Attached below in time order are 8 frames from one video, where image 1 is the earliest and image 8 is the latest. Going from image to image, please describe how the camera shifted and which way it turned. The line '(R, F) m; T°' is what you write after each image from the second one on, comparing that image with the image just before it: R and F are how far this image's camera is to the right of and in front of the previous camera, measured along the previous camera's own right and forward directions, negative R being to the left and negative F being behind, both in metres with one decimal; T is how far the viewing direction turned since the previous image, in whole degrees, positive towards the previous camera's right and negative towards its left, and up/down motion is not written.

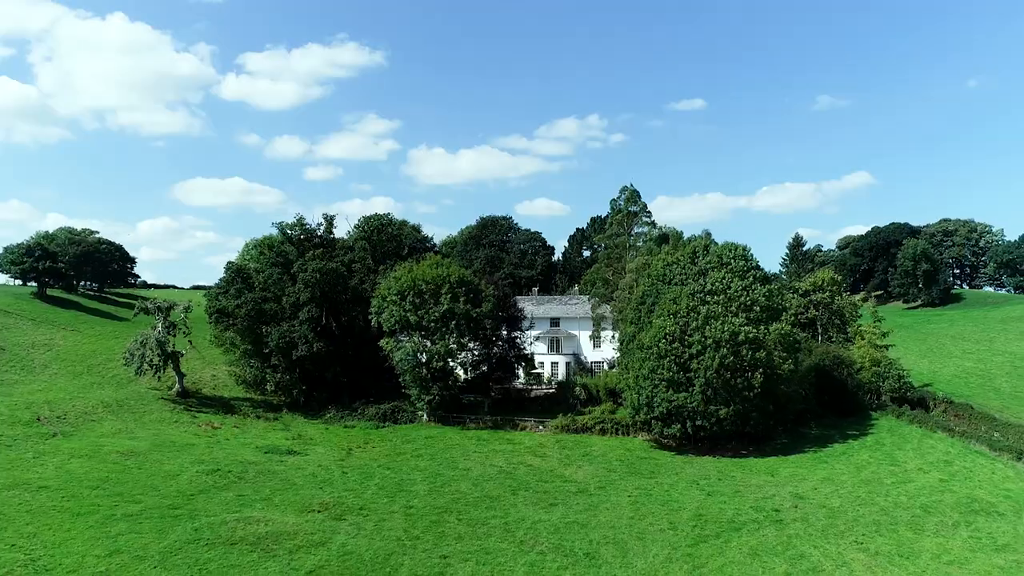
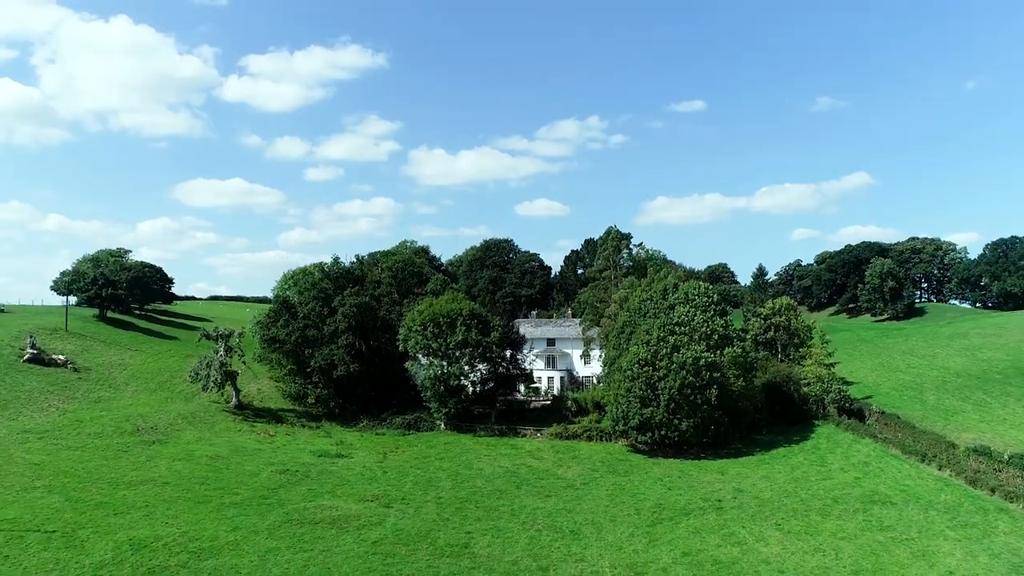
(-0.2, -8.2) m; 0°
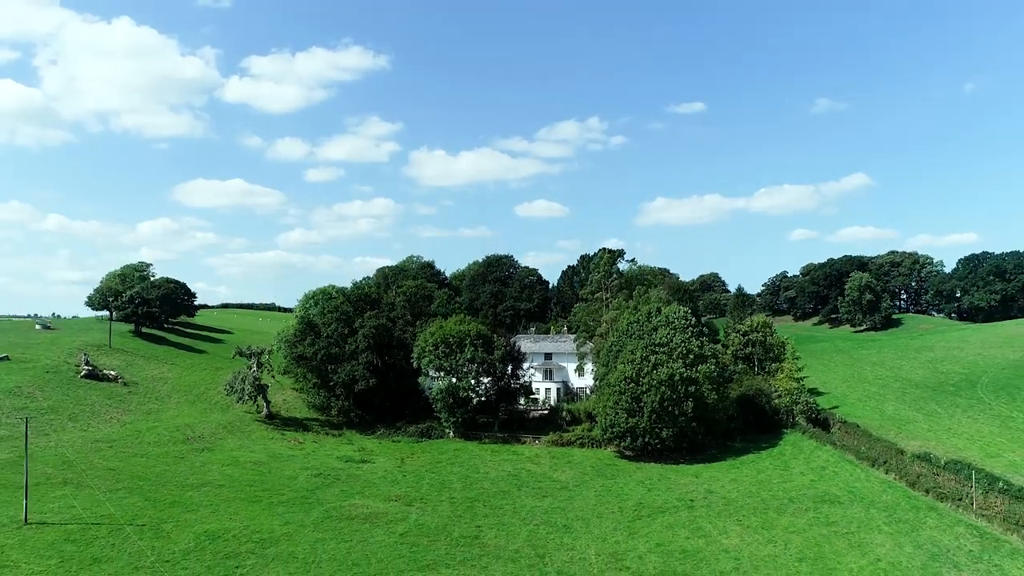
(-0.1, -6.0) m; 0°
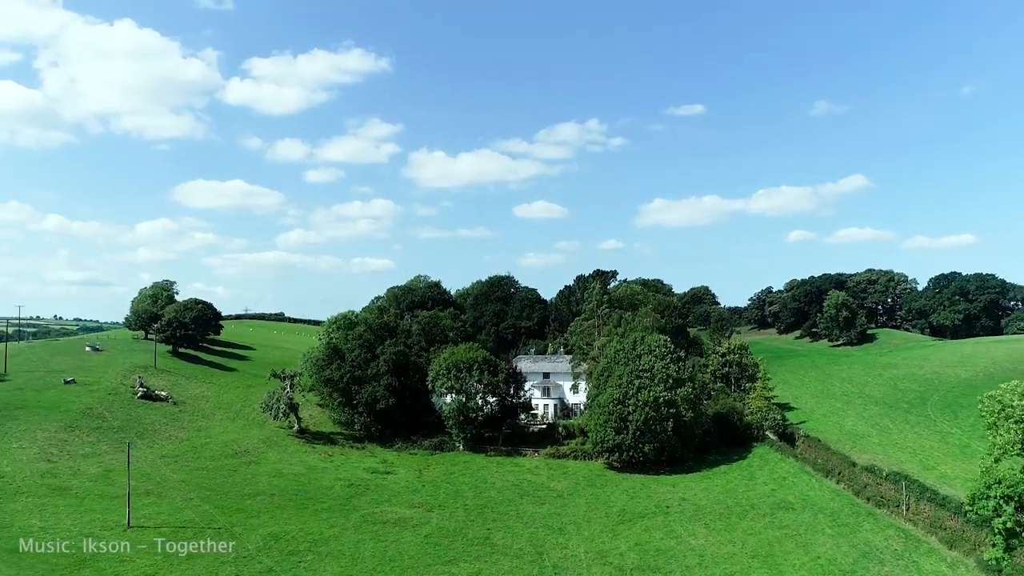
(-0.4, -7.5) m; 0°
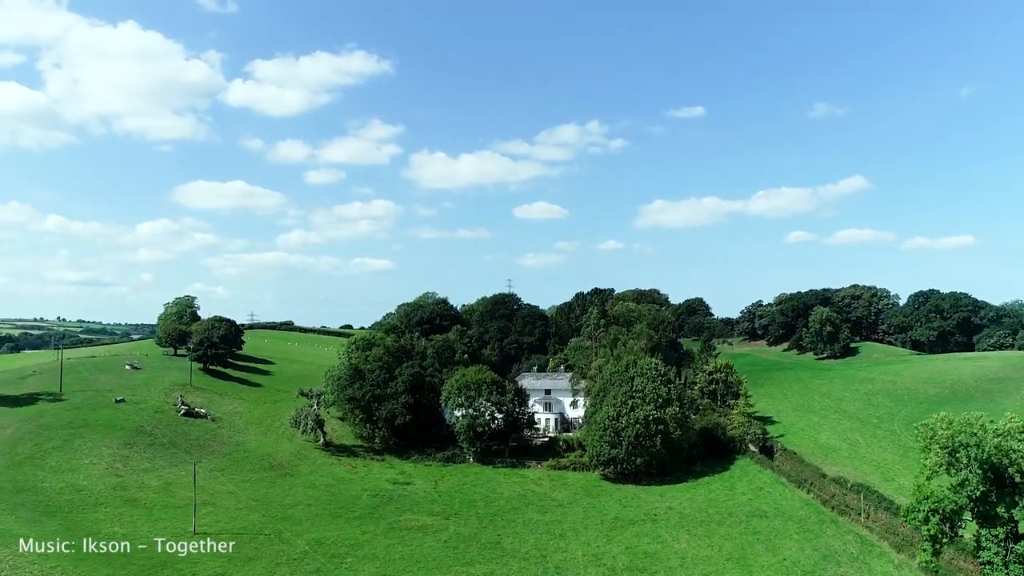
(-0.6, -6.7) m; 0°
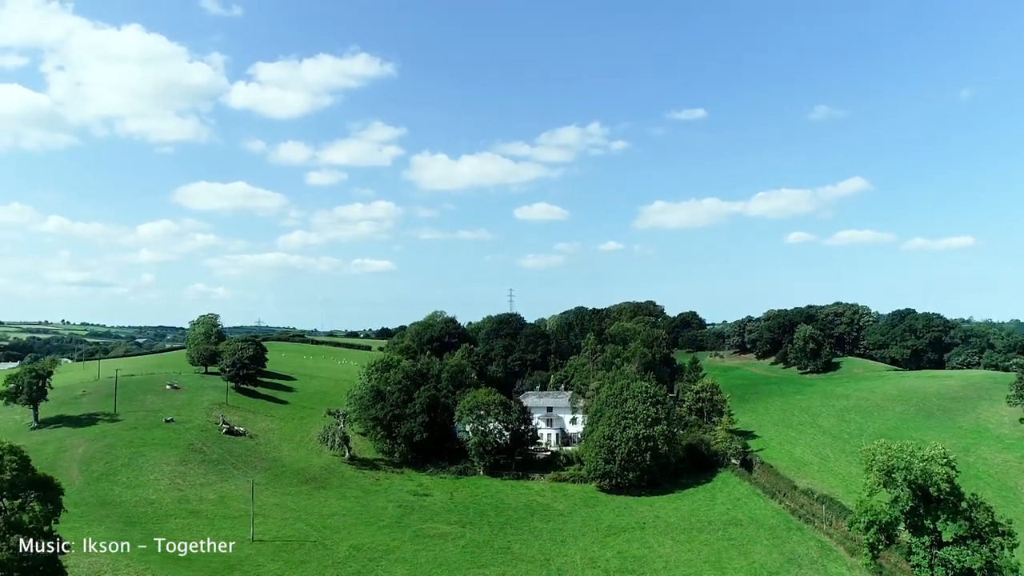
(-0.7, -8.1) m; 0°
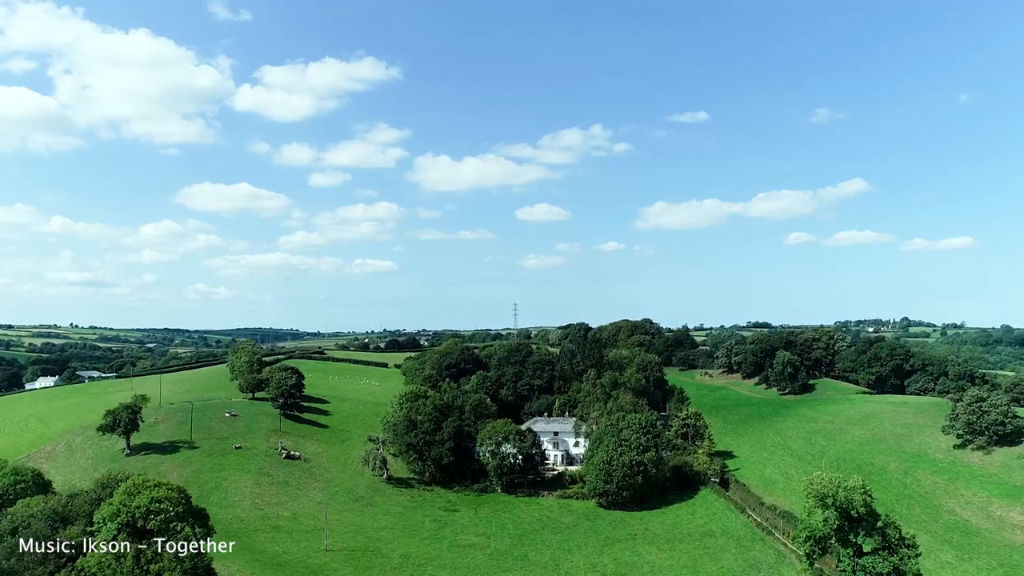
(-1.7, -14.2) m; 0°
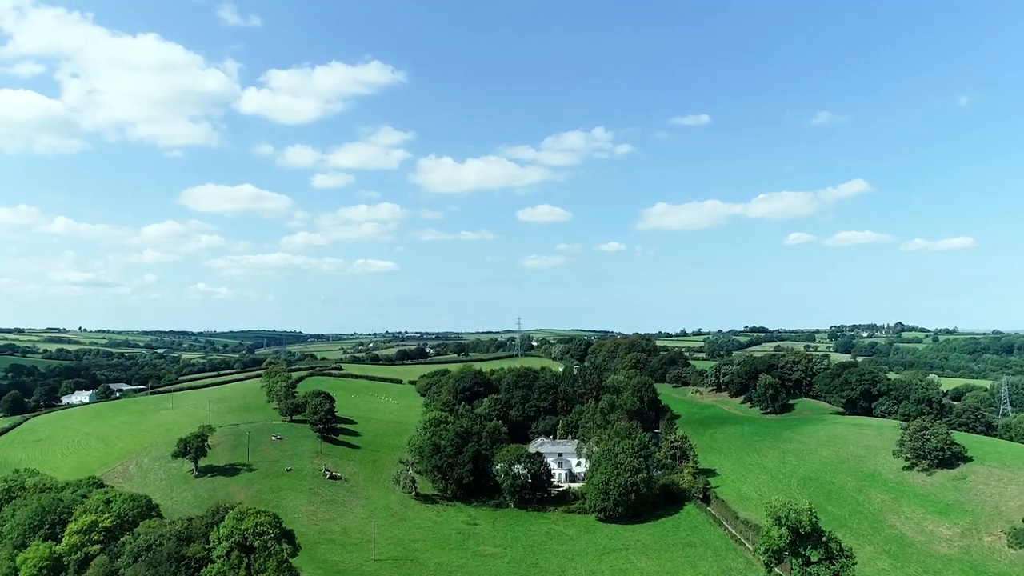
(-1.6, -14.8) m; 0°
